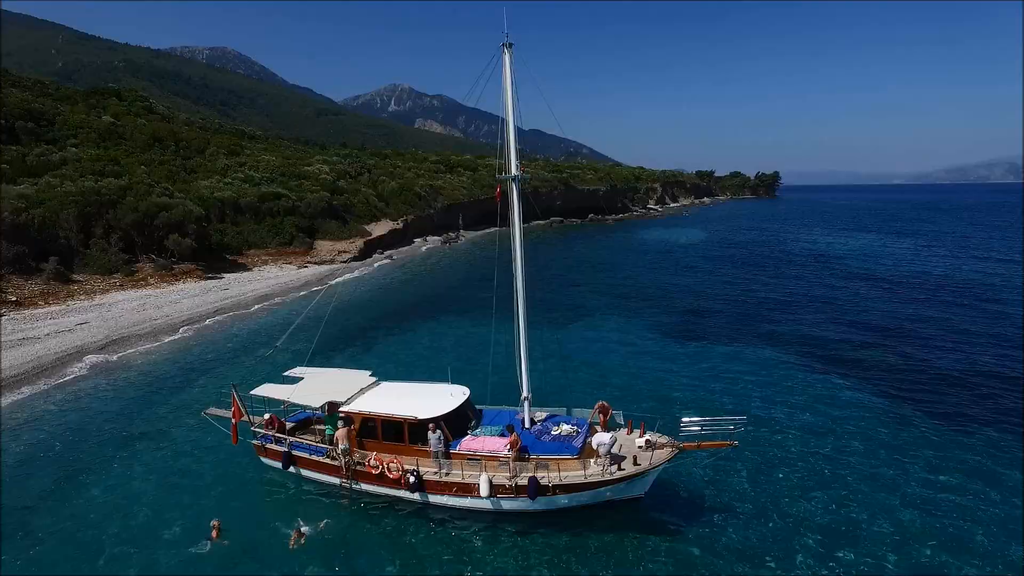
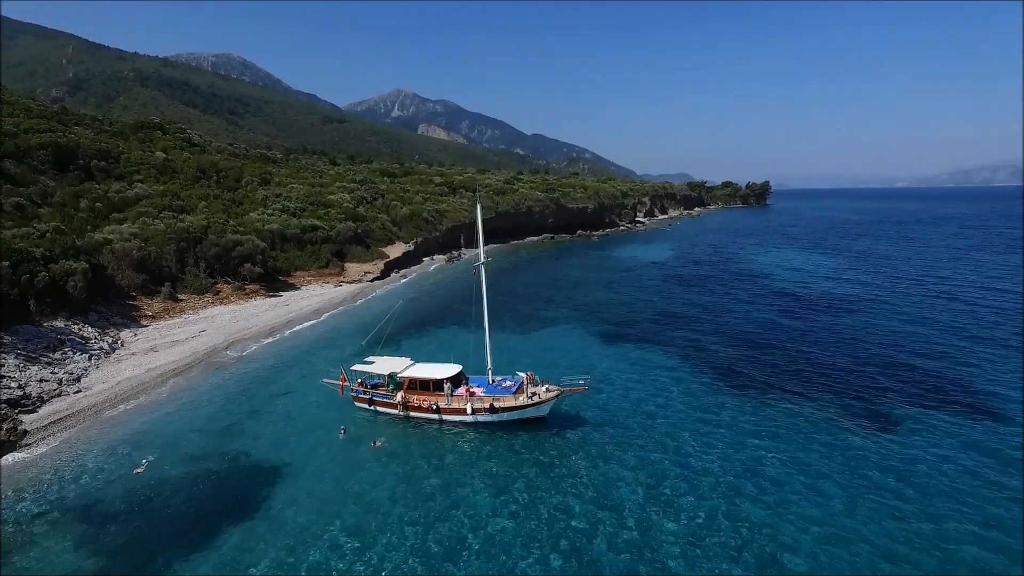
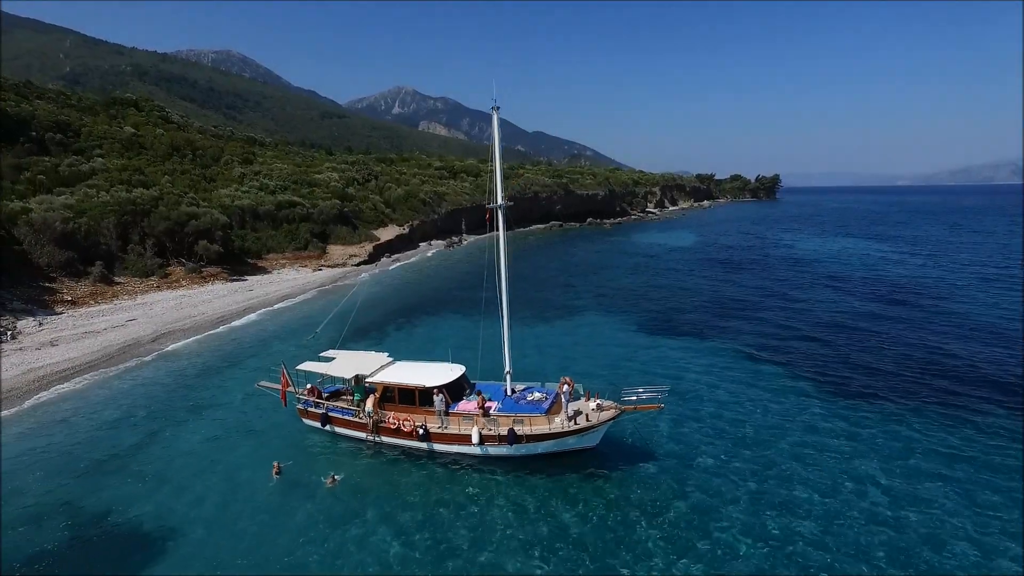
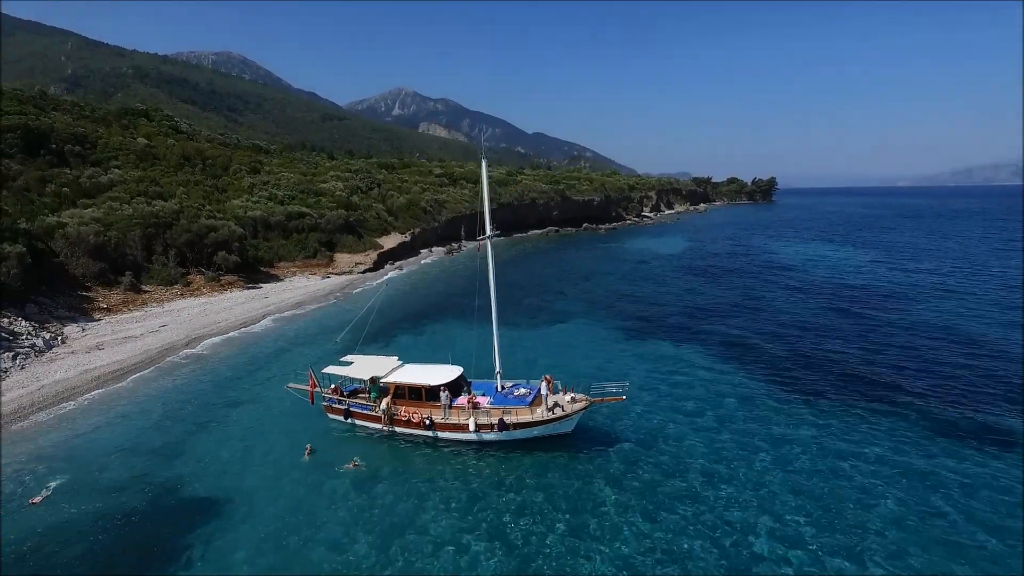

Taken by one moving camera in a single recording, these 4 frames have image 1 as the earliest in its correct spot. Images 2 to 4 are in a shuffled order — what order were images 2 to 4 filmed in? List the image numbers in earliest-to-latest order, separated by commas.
3, 4, 2
